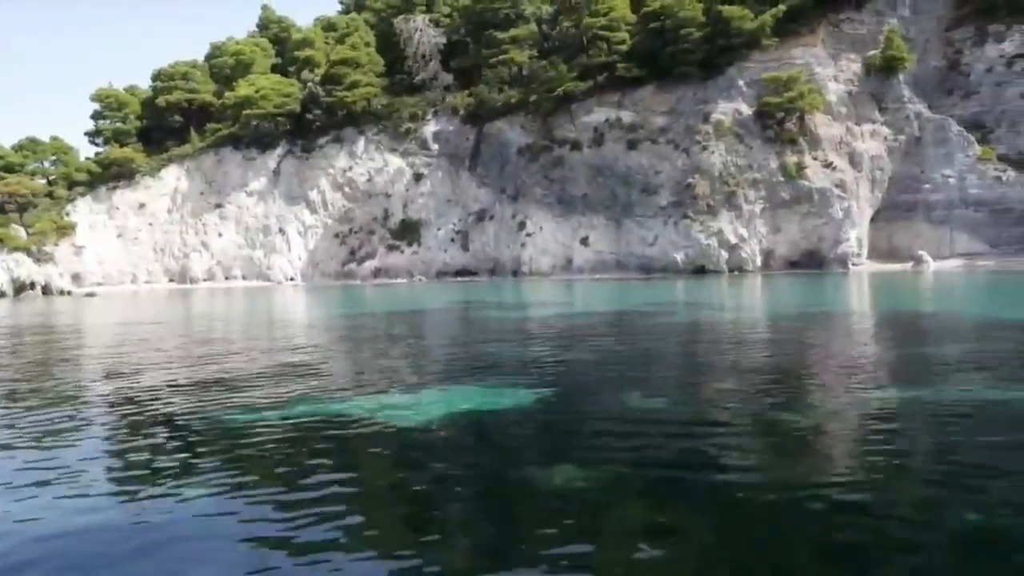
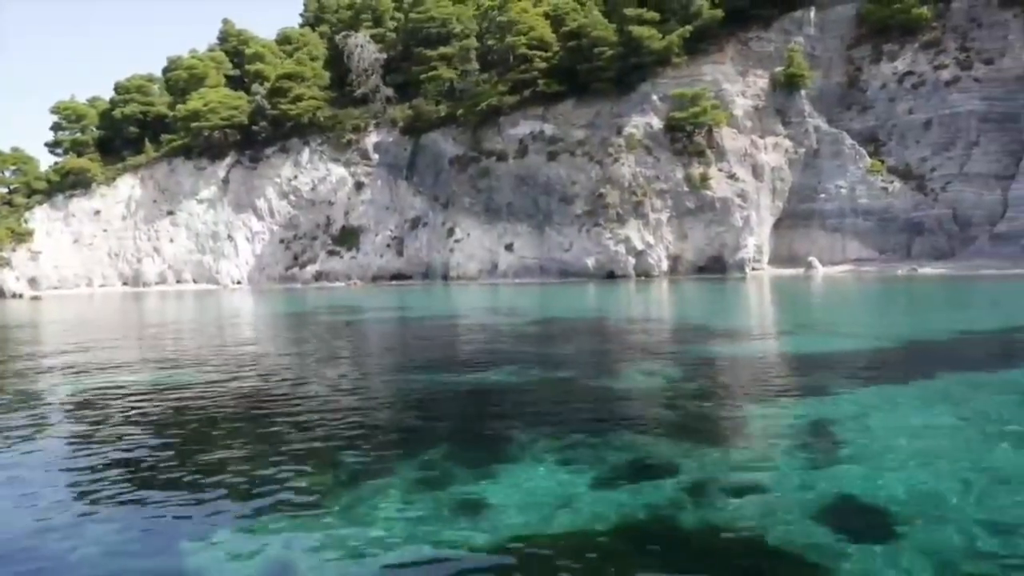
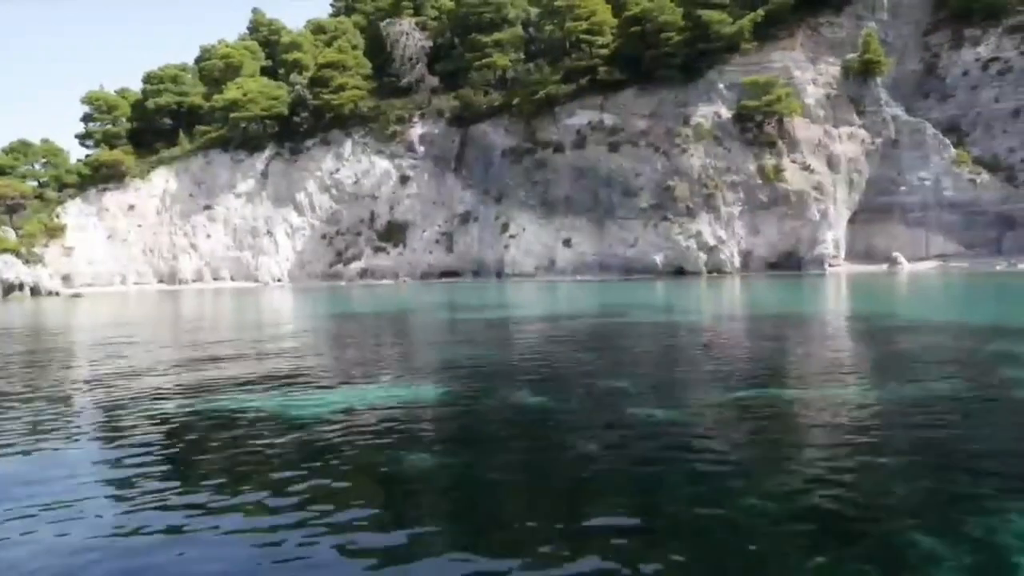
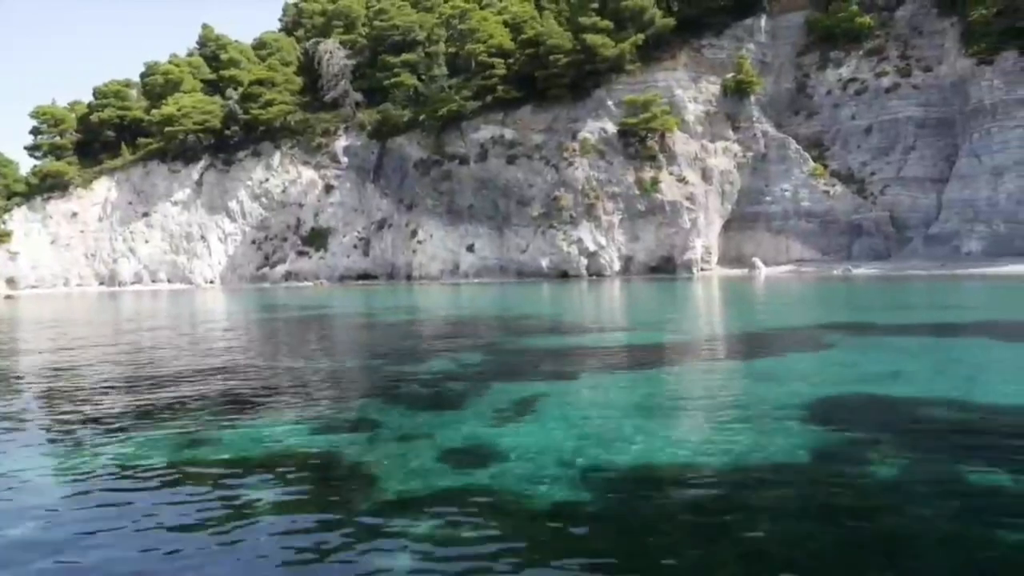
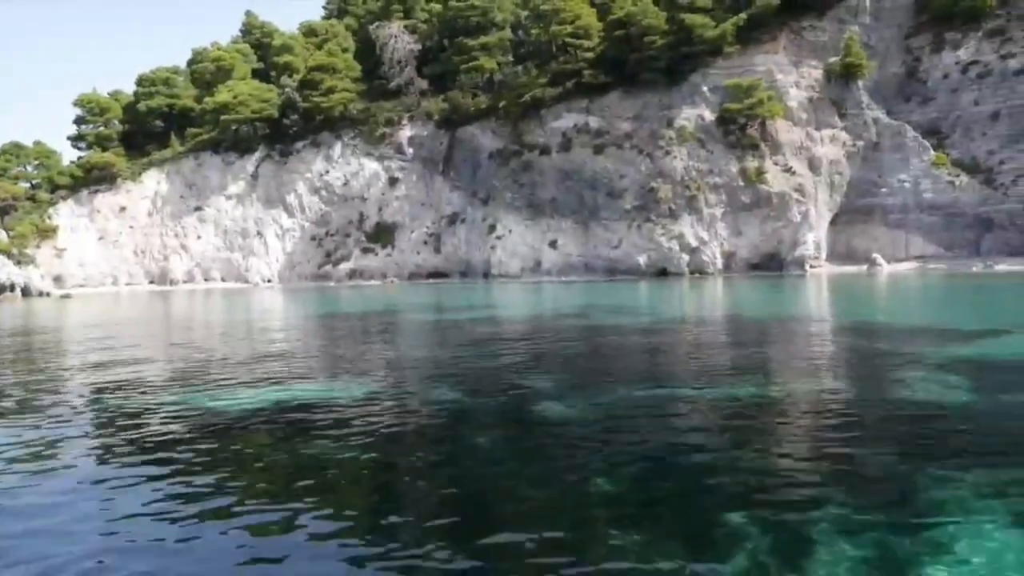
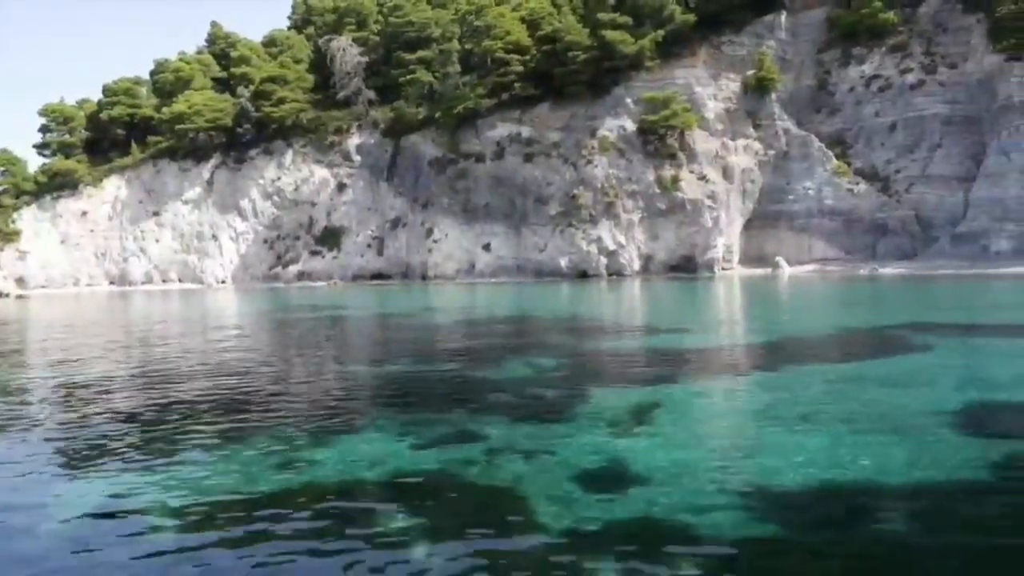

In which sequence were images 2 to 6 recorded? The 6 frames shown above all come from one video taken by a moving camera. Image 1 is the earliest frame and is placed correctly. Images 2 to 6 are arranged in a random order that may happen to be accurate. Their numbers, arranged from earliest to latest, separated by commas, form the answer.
3, 5, 2, 6, 4
